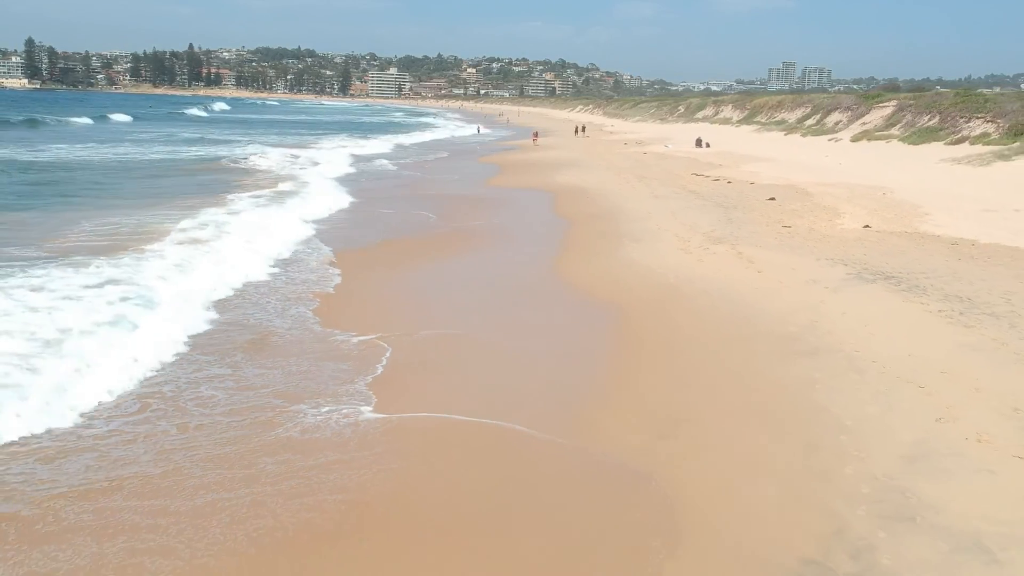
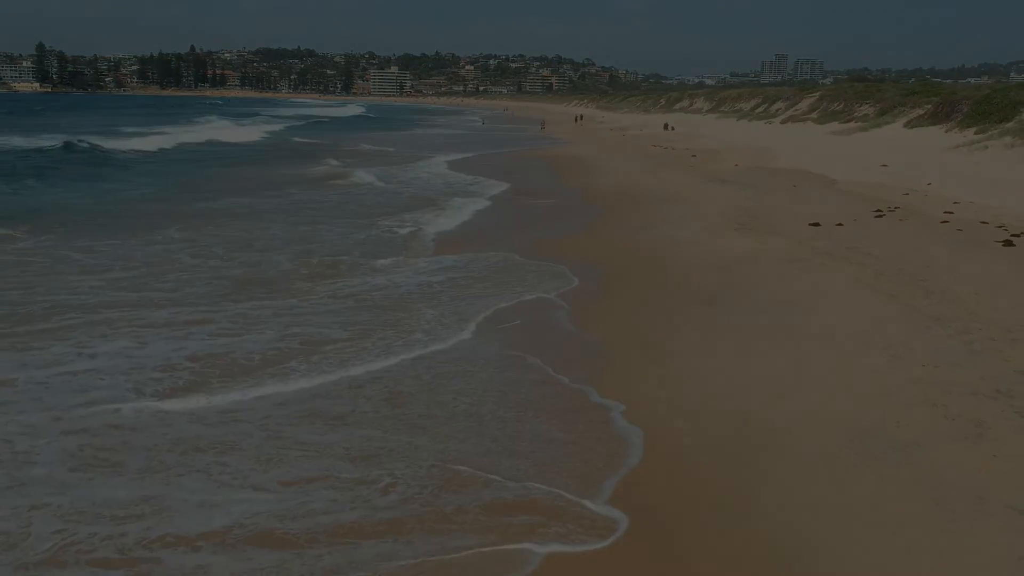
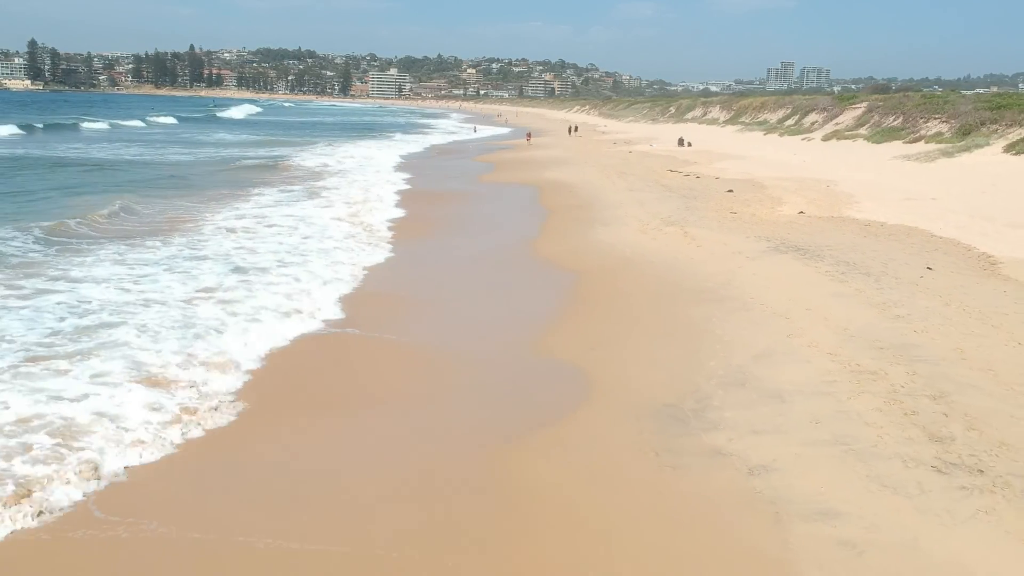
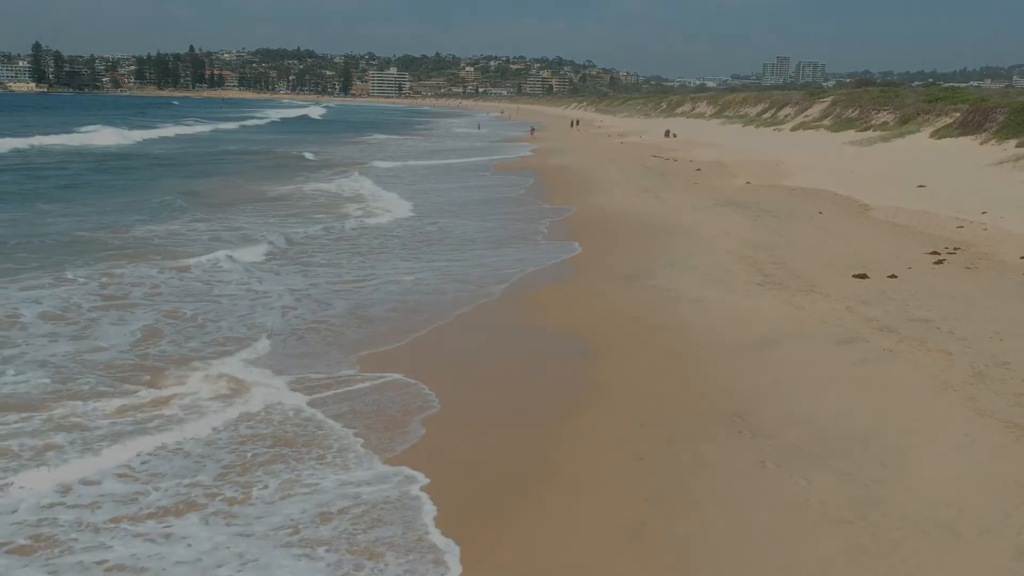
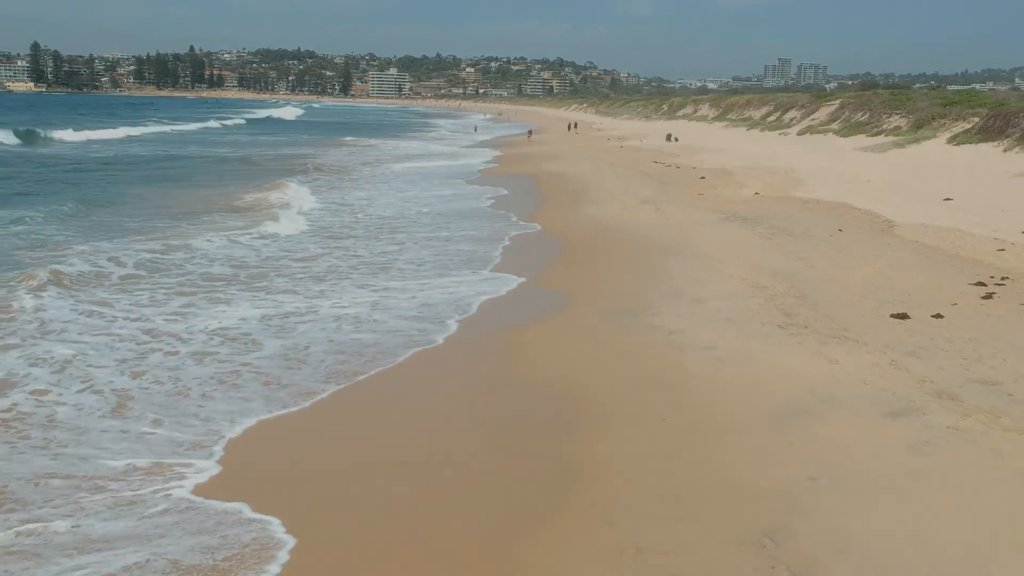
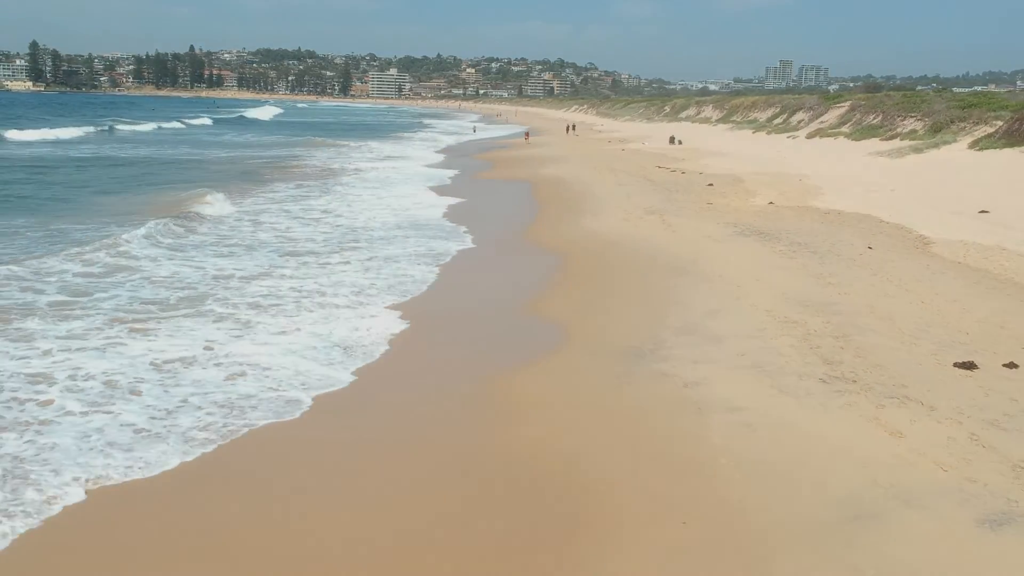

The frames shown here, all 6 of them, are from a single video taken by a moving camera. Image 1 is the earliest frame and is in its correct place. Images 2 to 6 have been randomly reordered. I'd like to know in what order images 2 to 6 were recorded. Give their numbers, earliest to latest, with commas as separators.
3, 6, 5, 4, 2
